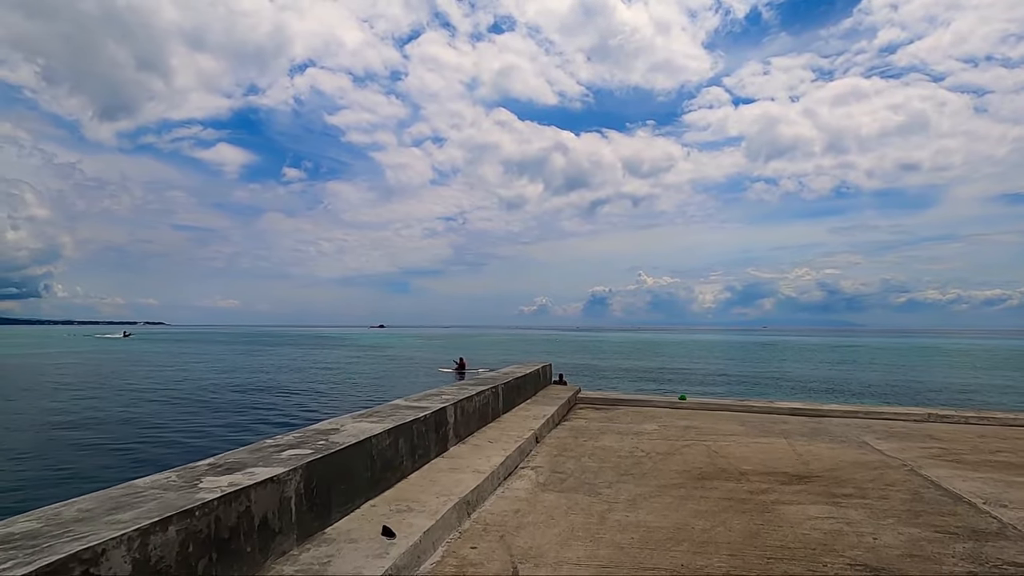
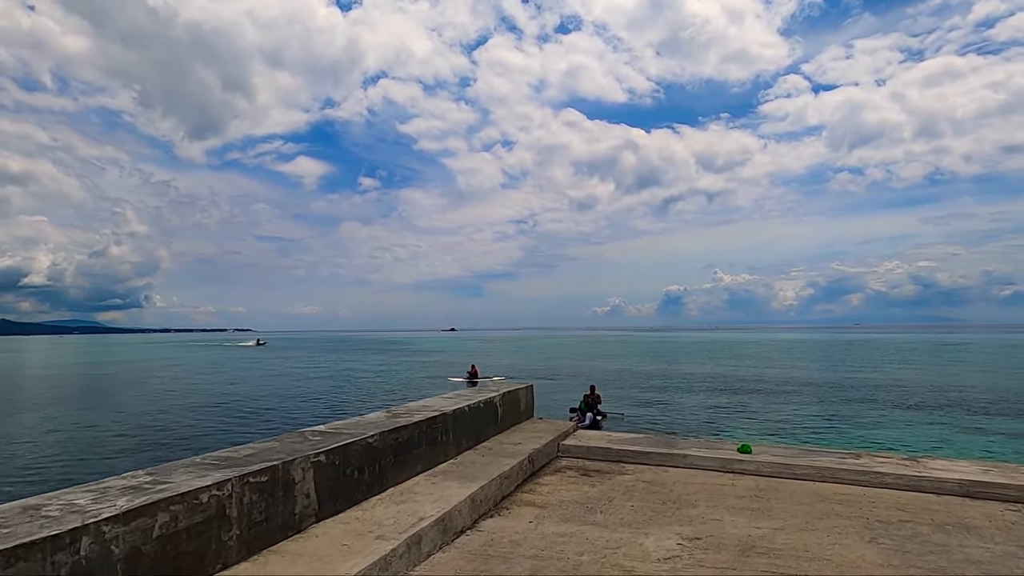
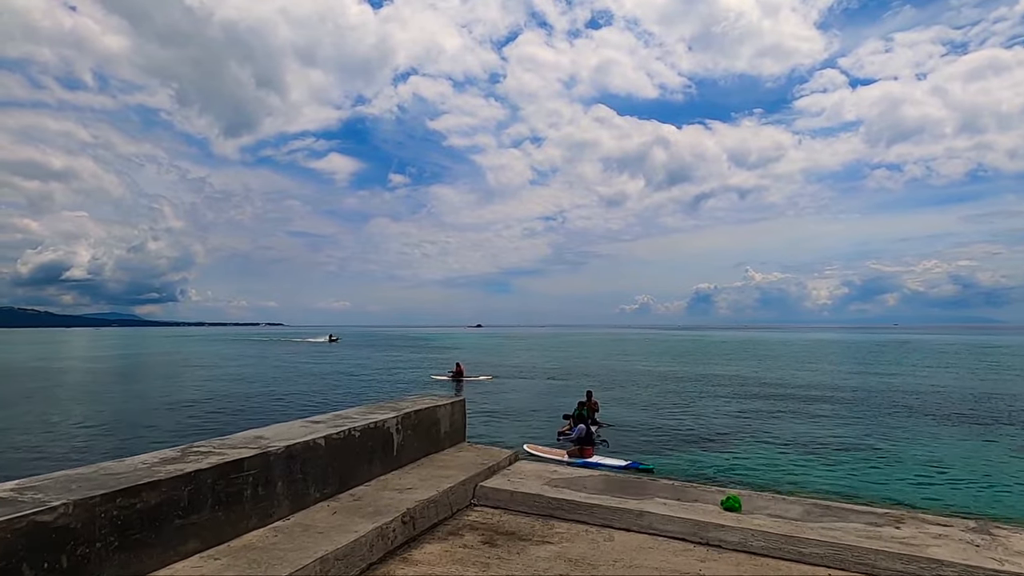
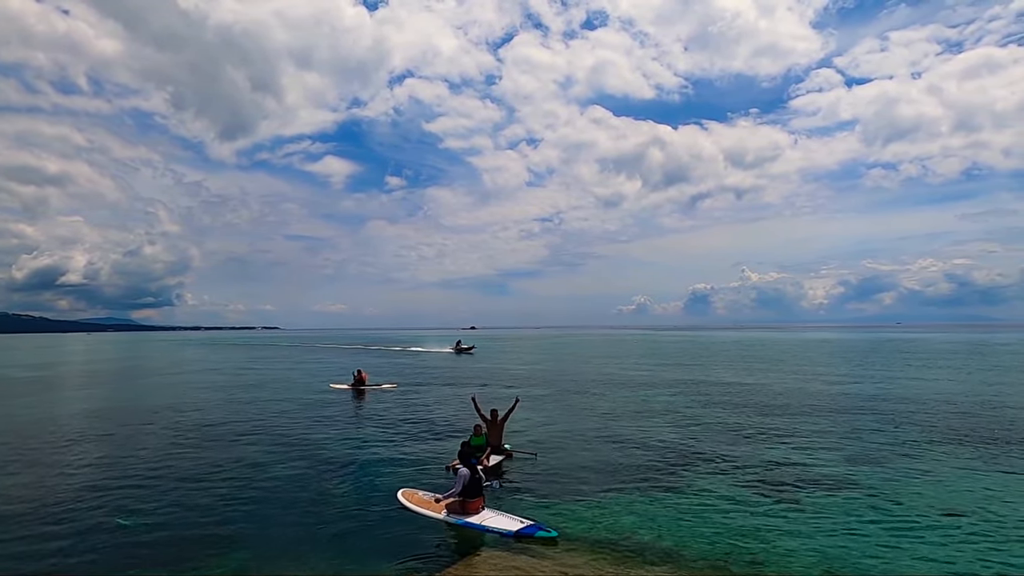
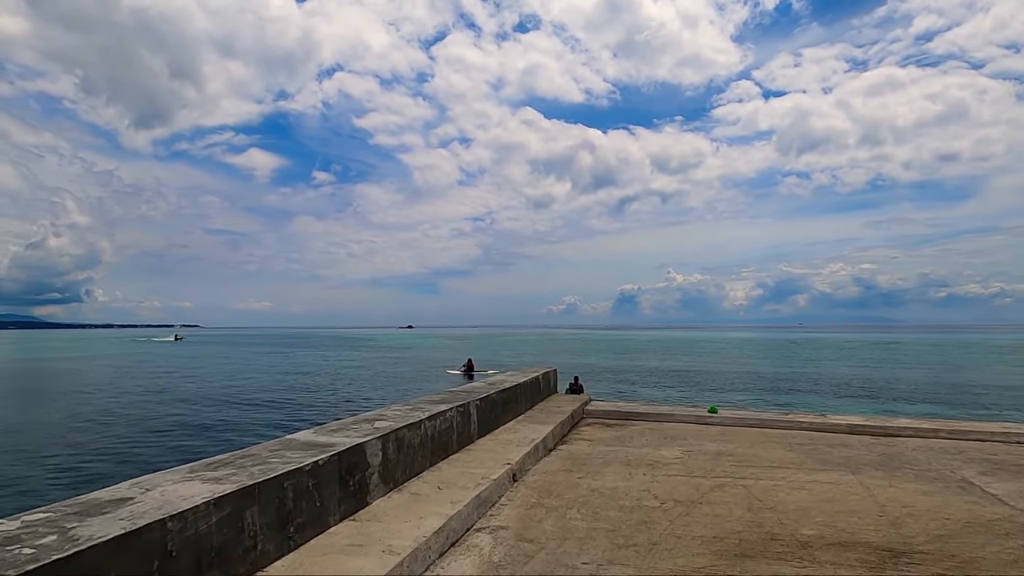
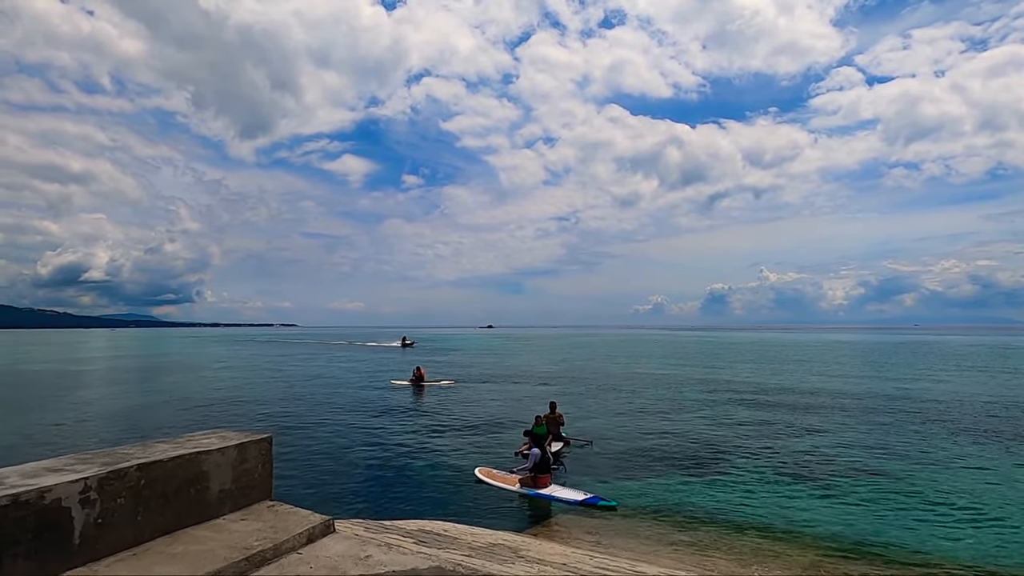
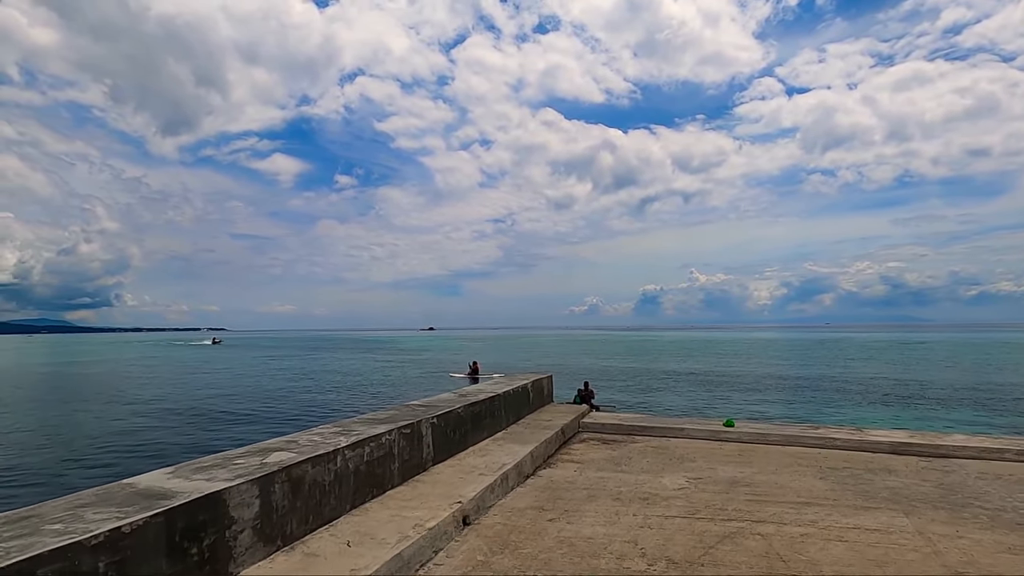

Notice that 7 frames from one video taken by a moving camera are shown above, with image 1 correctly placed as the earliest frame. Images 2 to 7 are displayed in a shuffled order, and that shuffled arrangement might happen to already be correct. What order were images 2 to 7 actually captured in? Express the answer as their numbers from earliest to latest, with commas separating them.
5, 7, 2, 3, 6, 4
